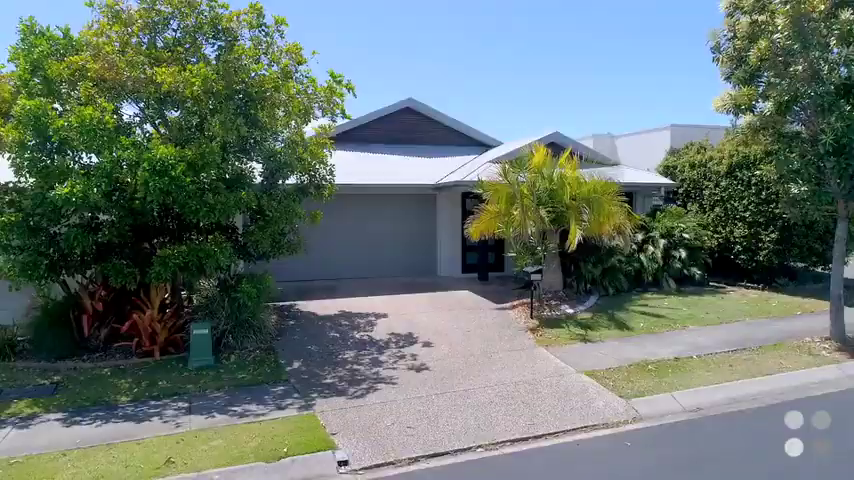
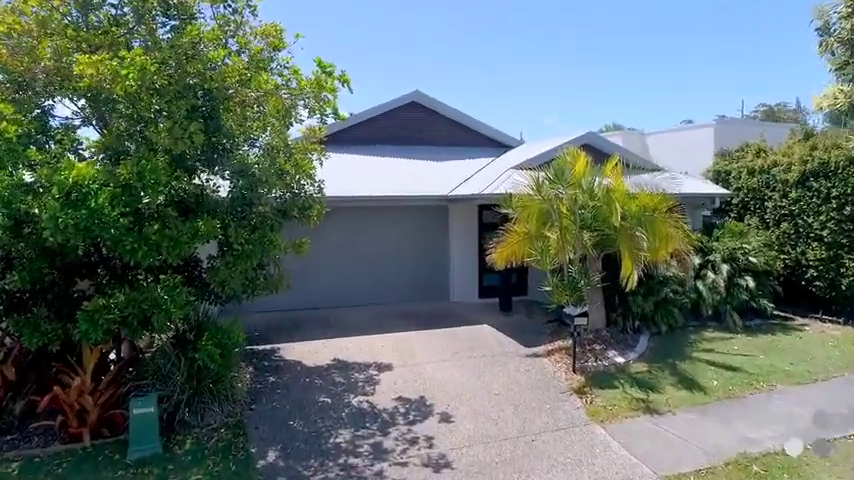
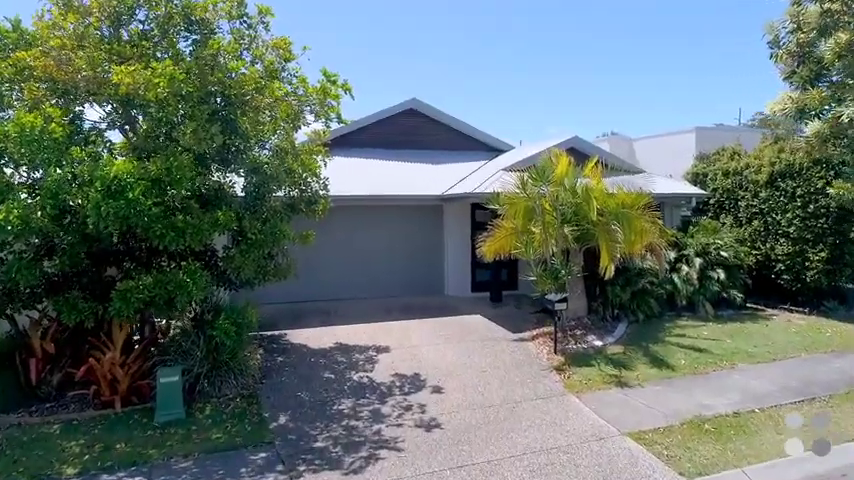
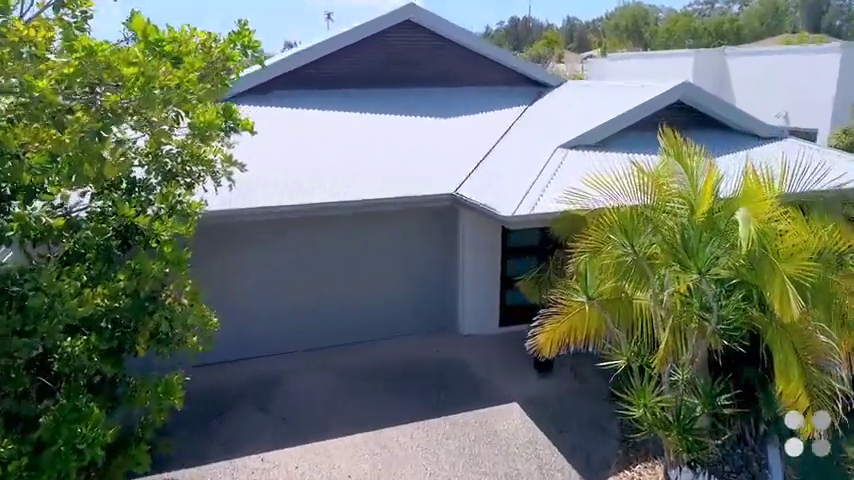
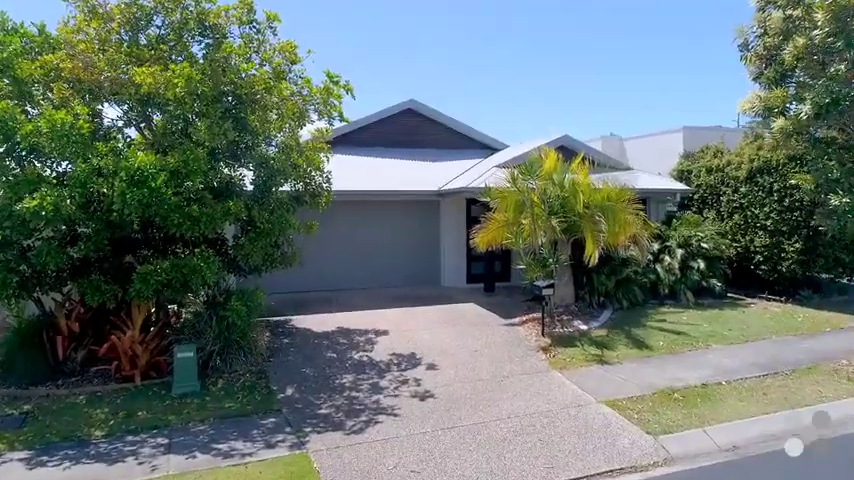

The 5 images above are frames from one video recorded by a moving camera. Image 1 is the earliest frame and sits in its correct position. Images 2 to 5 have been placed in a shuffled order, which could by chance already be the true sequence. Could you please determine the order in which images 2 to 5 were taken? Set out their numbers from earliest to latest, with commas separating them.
5, 3, 2, 4
